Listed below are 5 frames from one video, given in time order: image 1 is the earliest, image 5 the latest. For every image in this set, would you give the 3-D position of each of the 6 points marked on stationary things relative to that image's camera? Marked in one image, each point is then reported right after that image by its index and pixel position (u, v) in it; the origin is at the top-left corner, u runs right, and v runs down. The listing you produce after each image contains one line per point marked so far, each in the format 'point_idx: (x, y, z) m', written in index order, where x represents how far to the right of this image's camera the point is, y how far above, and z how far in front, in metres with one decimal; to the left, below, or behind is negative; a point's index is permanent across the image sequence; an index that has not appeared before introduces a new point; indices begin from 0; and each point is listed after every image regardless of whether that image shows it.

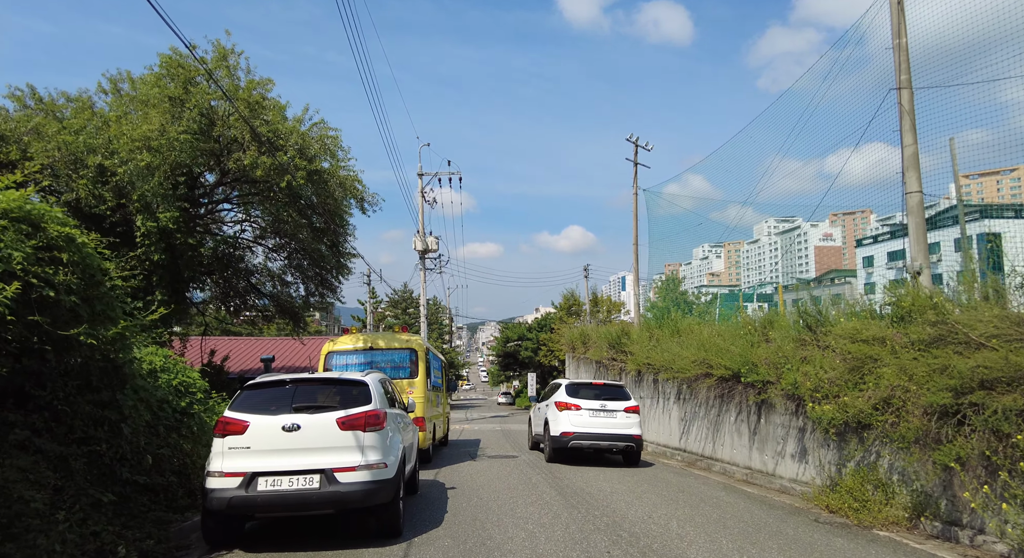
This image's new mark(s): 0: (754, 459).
0: (+4.0, -3.0, +12.3) m
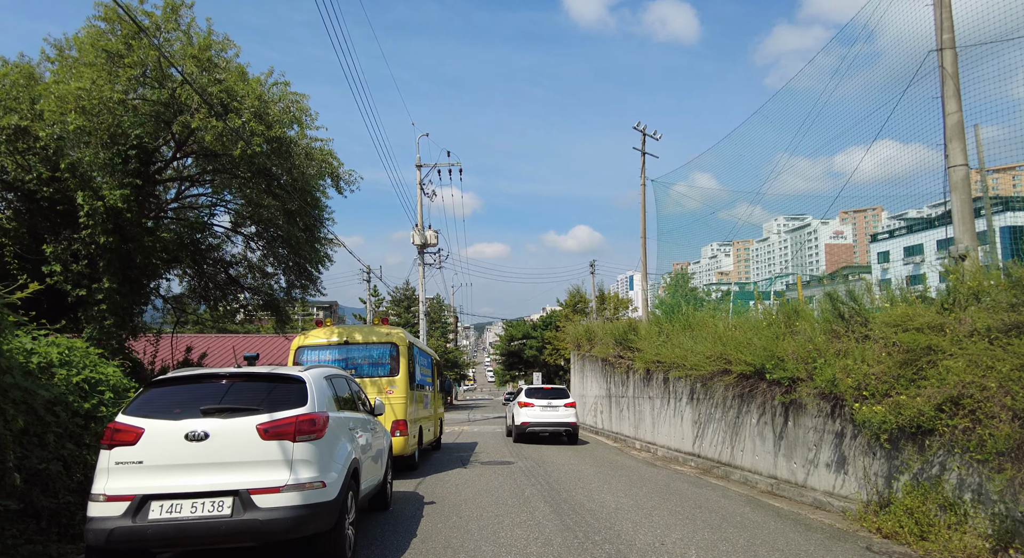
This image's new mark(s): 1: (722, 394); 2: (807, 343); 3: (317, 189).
0: (+3.9, -2.7, +10.8) m
1: (+3.8, -2.1, +13.6) m
2: (+4.1, -0.9, +10.4) m
3: (-3.6, +1.7, +13.9) m
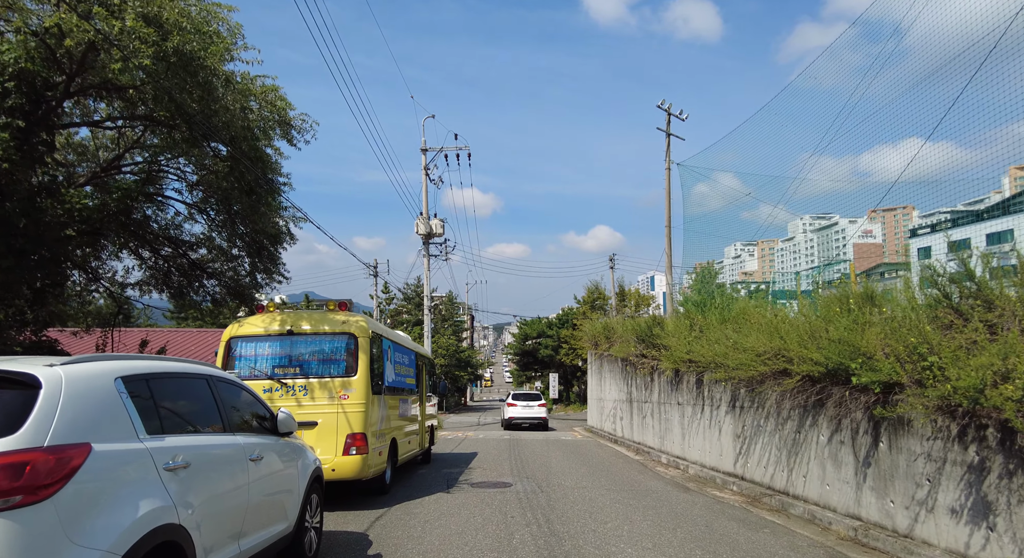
0: (+3.7, -2.4, +7.9) m
1: (+3.8, -1.8, +10.7) m
2: (+3.9, -0.6, +7.5) m
3: (-3.7, +2.1, +11.2) m
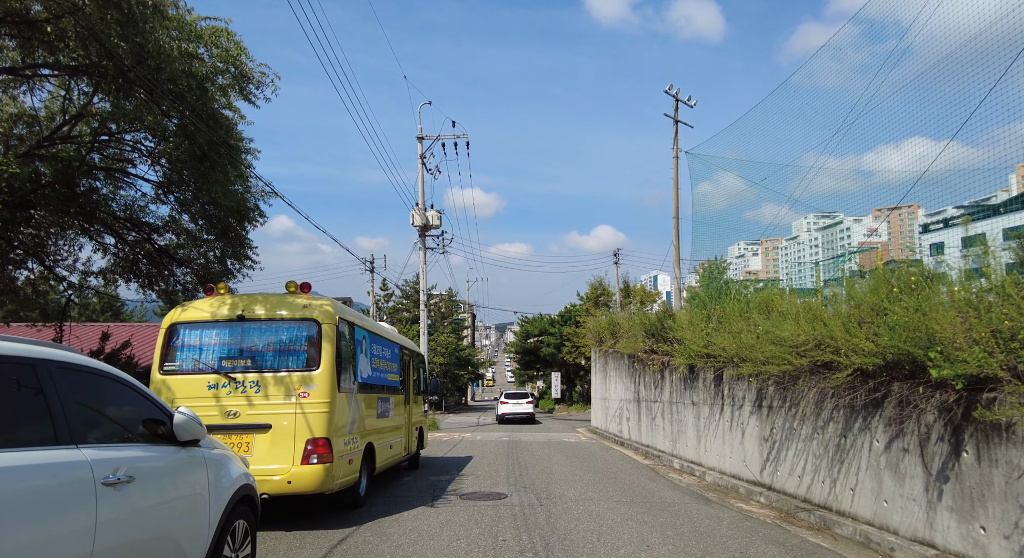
0: (+3.6, -2.1, +6.3) m
1: (+3.7, -1.5, +9.1) m
2: (+3.9, -0.3, +5.9) m
3: (-3.8, +2.3, +9.7) m
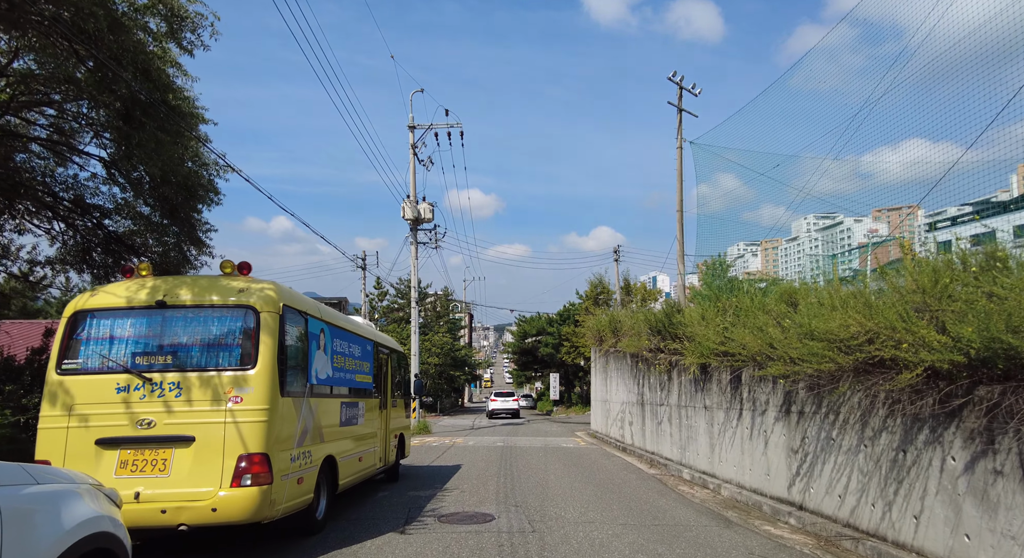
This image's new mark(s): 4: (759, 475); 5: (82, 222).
0: (+3.5, -1.9, +4.8) m
1: (+3.6, -1.3, +7.6) m
2: (+3.7, -0.1, +4.4) m
3: (-3.9, +2.5, +8.1) m
4: (+3.5, -2.8, +10.6) m
5: (-7.9, +1.1, +13.4) m
